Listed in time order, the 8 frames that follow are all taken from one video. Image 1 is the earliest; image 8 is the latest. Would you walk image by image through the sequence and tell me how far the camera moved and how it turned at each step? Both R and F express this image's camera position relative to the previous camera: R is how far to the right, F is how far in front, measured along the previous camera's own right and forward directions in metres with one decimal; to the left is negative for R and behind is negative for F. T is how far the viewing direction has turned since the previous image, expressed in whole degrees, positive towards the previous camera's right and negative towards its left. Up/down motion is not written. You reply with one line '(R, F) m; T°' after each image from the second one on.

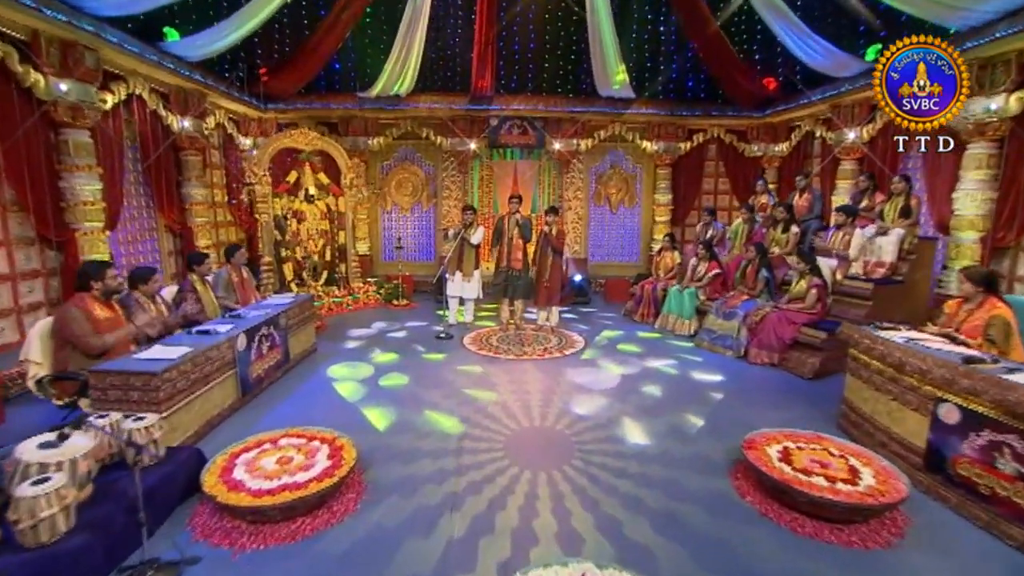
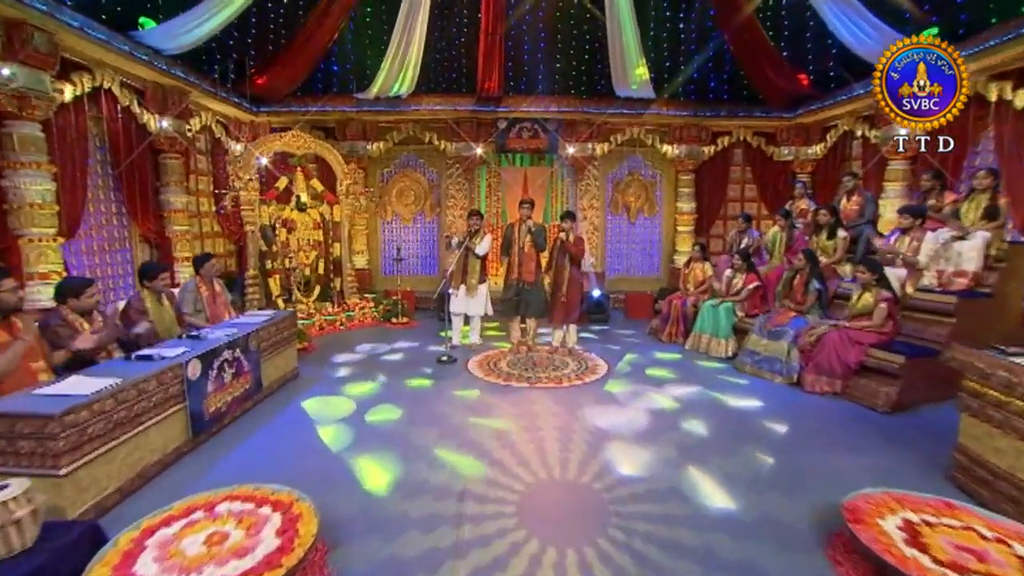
(0.0, +0.9) m; -1°
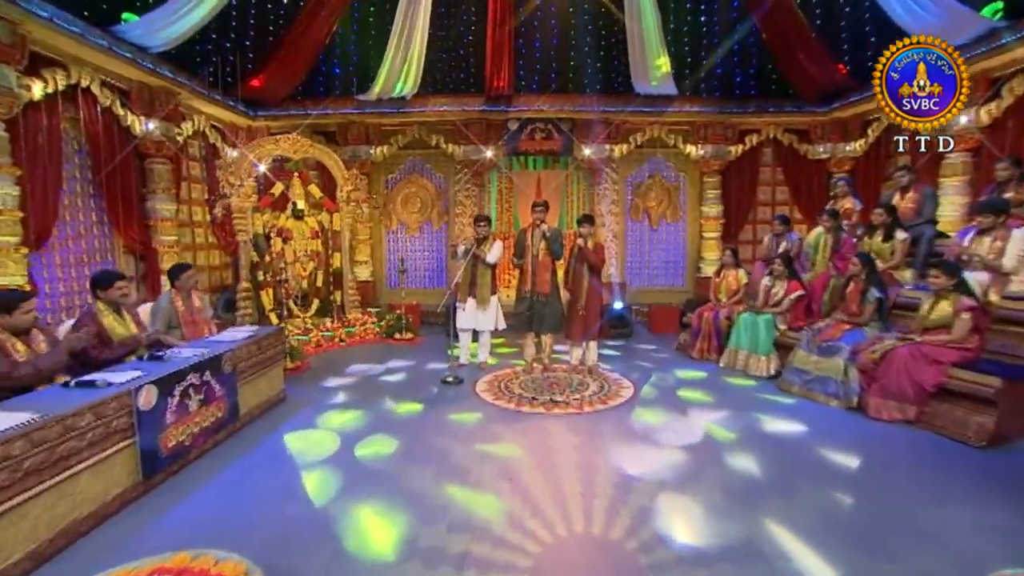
(0.0, +0.7) m; -1°
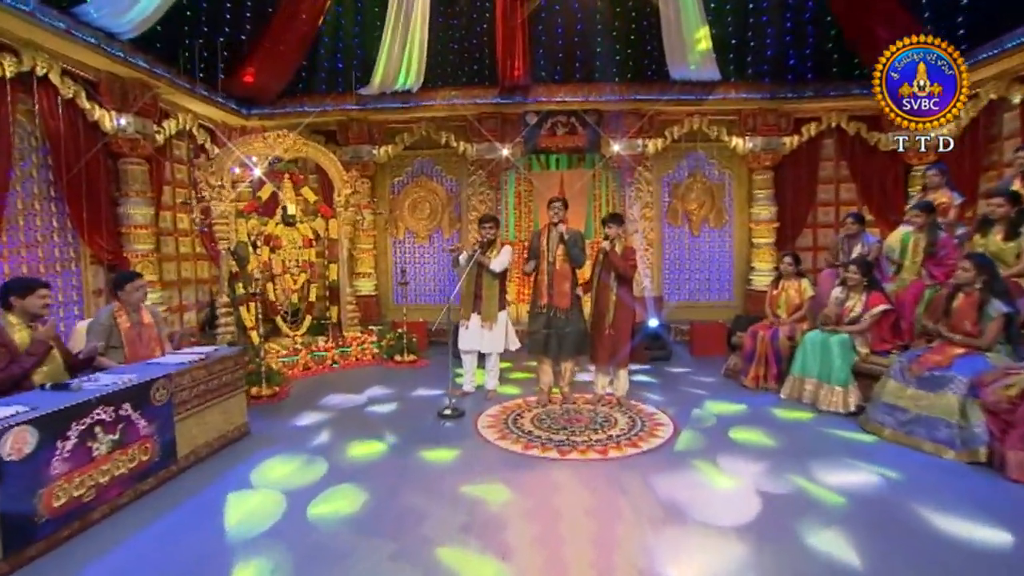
(+0.2, +1.1) m; -4°
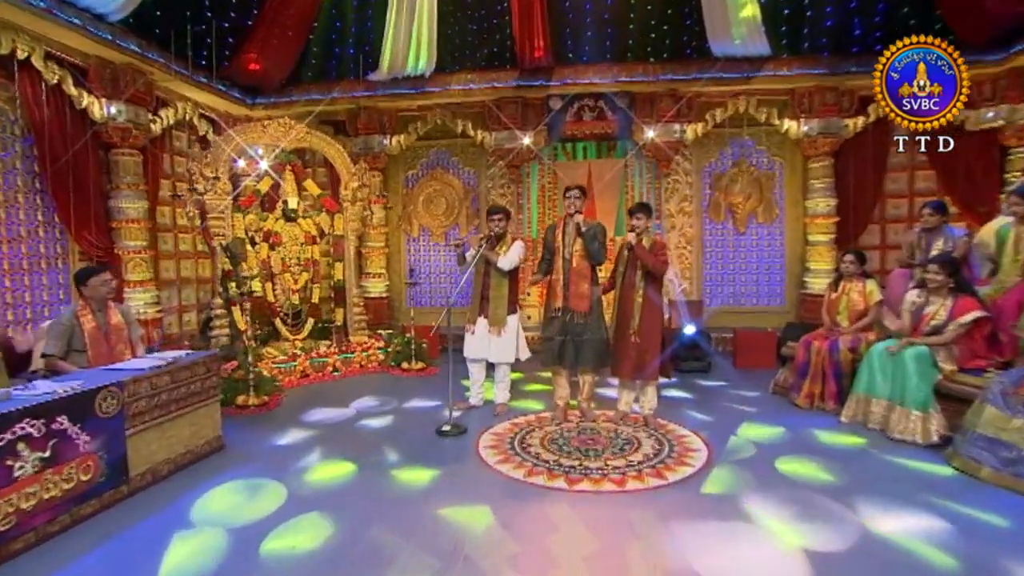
(+0.3, +0.7) m; -5°
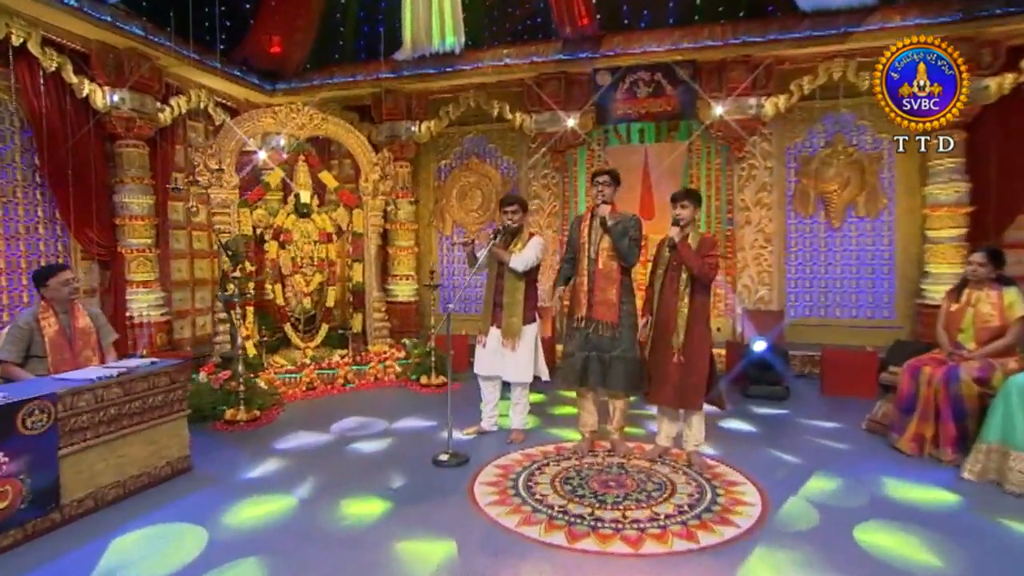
(+0.5, +0.9) m; -8°
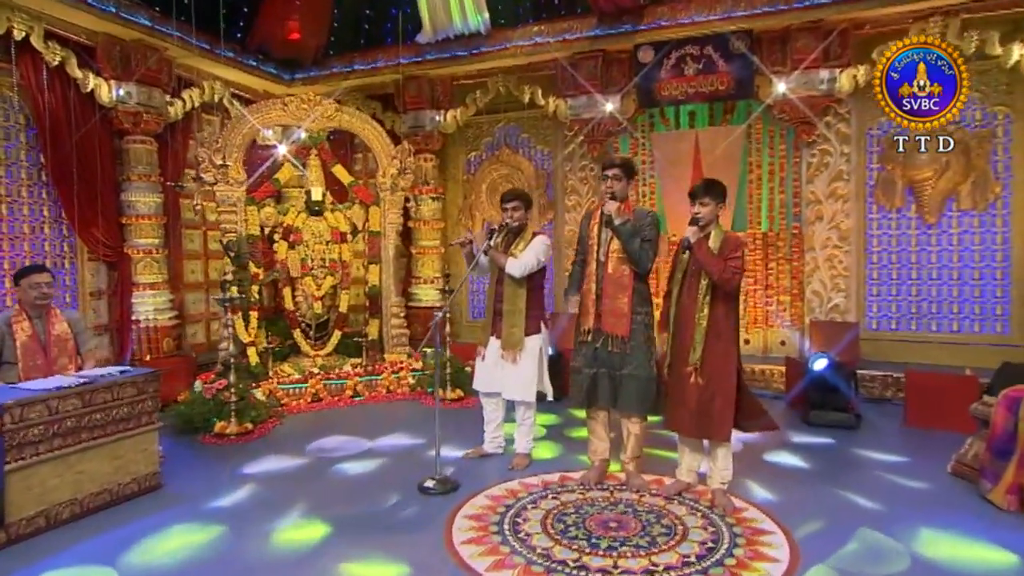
(+0.3, +0.6) m; -6°
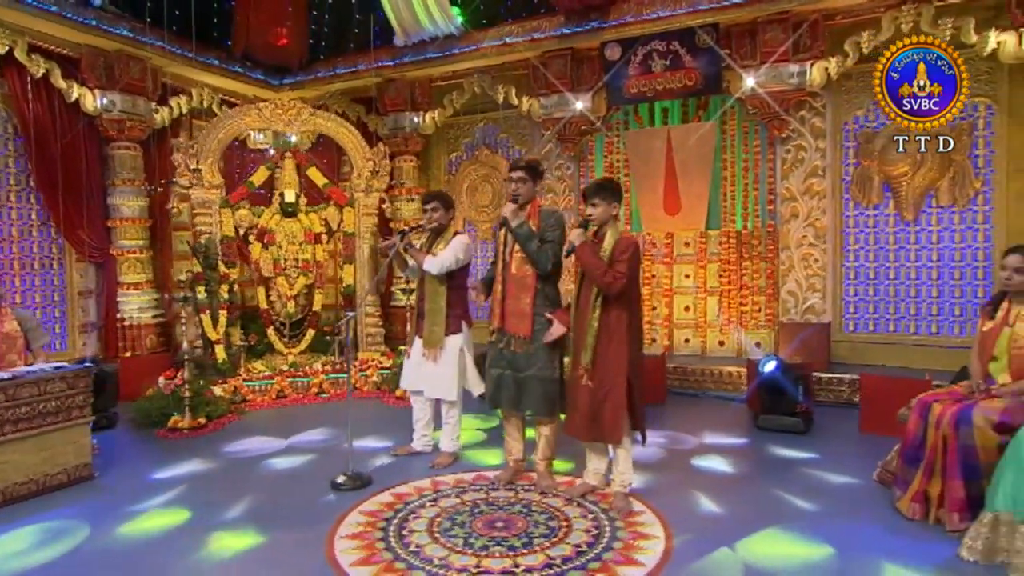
(+0.7, 0.0) m; -4°
